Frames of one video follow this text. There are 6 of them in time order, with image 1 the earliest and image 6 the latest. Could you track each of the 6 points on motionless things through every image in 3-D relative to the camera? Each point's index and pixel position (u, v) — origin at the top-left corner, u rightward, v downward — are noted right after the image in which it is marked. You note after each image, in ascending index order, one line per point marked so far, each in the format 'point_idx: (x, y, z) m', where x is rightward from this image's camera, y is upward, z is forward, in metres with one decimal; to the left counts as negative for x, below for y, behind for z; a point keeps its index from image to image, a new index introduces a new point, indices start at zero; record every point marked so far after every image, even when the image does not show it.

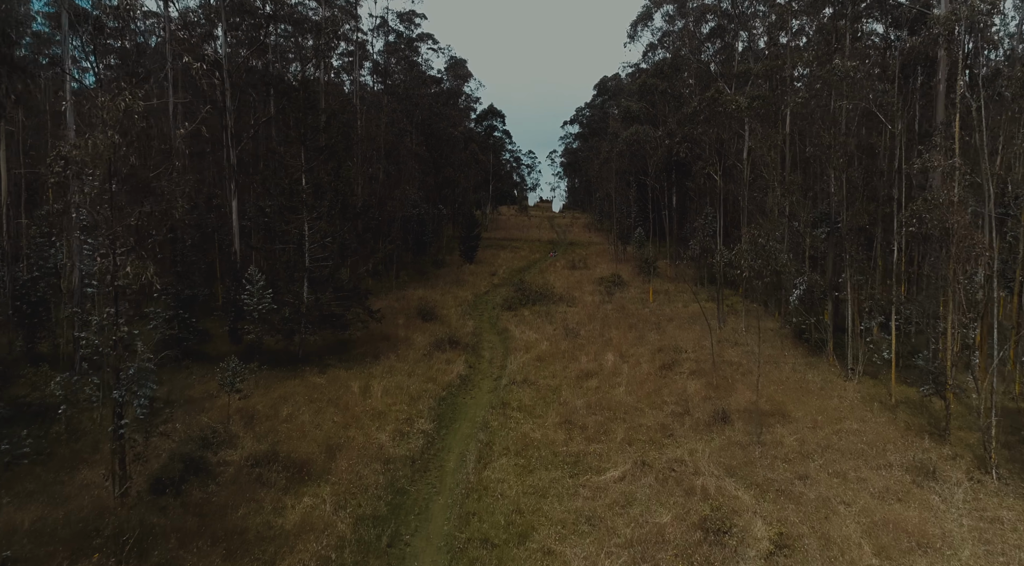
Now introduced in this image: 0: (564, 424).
0: (+1.3, -3.6, +19.9) m
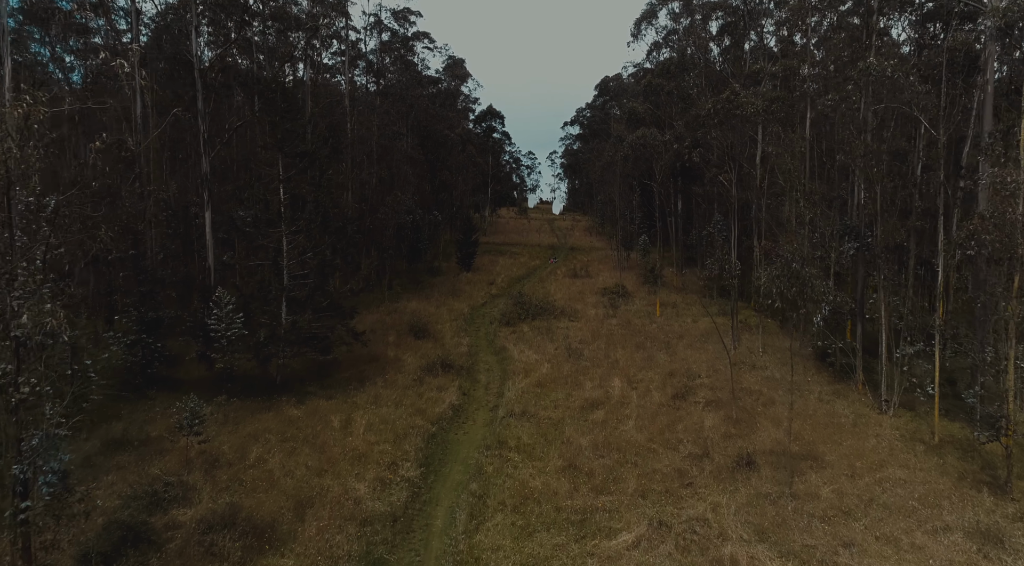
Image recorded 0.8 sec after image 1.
0: (+1.3, -4.2, +17.6) m
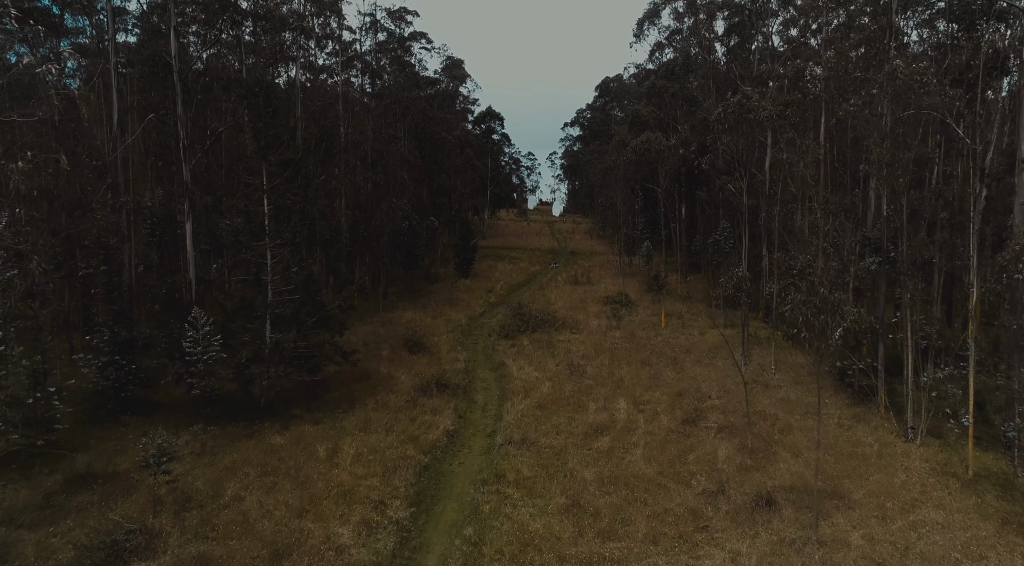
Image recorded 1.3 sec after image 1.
0: (+1.2, -4.7, +16.2) m
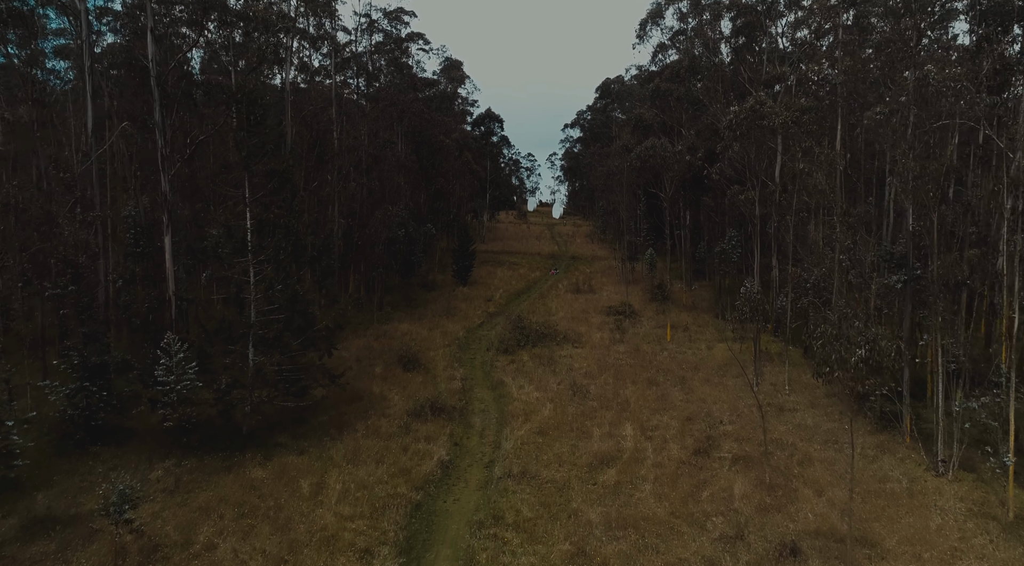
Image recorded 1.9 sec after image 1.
0: (+1.2, -5.2, +14.7) m
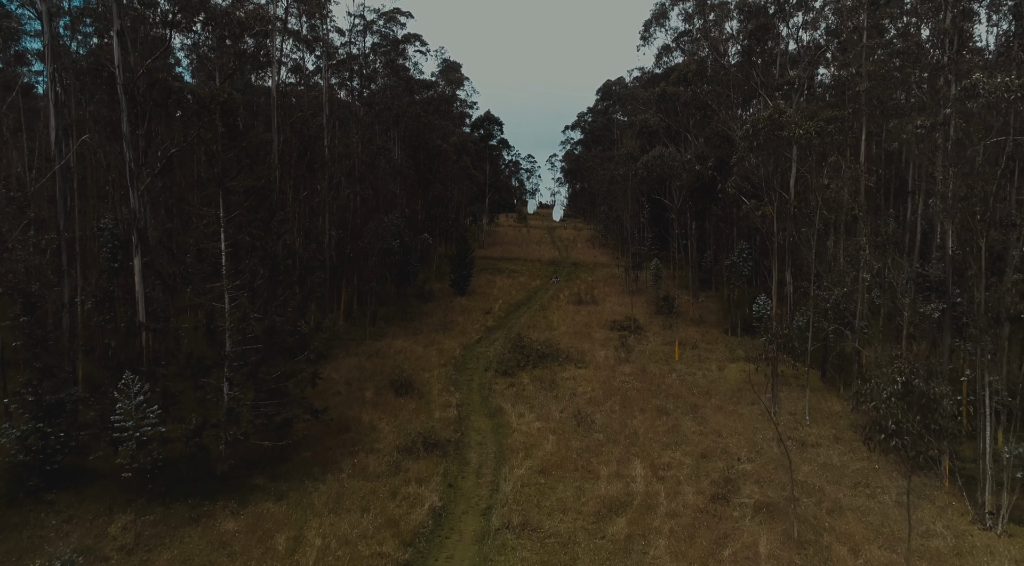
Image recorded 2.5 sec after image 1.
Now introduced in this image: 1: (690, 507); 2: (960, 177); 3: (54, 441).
0: (+1.2, -5.8, +12.9) m
1: (+4.0, -5.0, +17.8) m
2: (+9.4, +2.3, +16.6) m
3: (-10.2, -3.5, +17.5) m
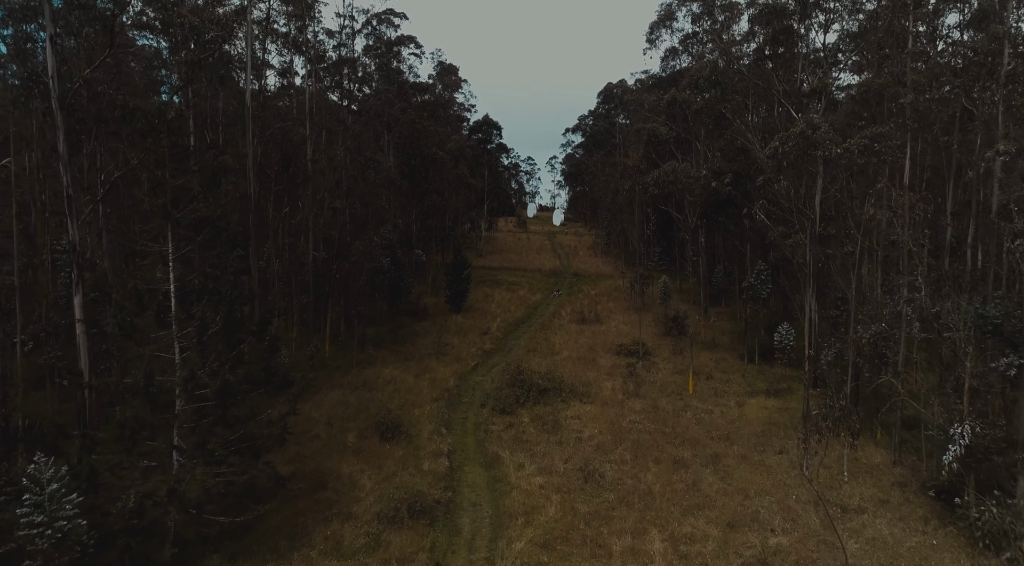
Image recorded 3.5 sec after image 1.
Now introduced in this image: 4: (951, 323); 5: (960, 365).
0: (+1.2, -6.8, +10.1) m
1: (+4.0, -6.0, +15.0) m
2: (+9.3, +1.3, +13.8) m
3: (-10.3, -4.5, +14.7) m
4: (+10.0, -0.9, +17.7) m
5: (+10.3, -1.9, +17.9) m
